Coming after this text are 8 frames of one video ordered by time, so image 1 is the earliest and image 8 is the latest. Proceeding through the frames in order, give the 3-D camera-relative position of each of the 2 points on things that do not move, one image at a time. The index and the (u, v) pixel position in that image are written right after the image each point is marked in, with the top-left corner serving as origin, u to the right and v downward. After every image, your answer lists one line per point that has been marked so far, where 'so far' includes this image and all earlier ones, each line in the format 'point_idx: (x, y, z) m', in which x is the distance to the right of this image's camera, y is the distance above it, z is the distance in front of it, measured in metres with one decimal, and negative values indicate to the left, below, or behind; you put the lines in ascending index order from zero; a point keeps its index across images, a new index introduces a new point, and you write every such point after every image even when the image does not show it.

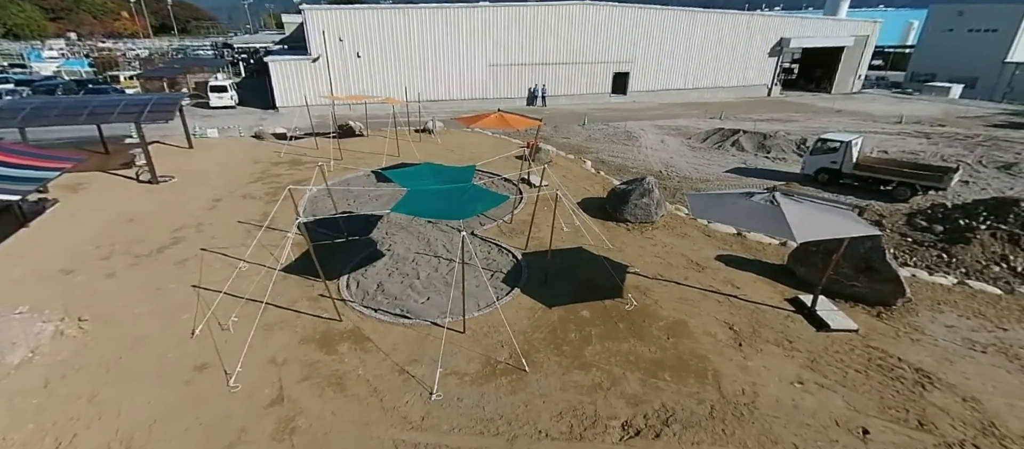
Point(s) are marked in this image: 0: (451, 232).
0: (-1.8, -0.2, +11.7) m
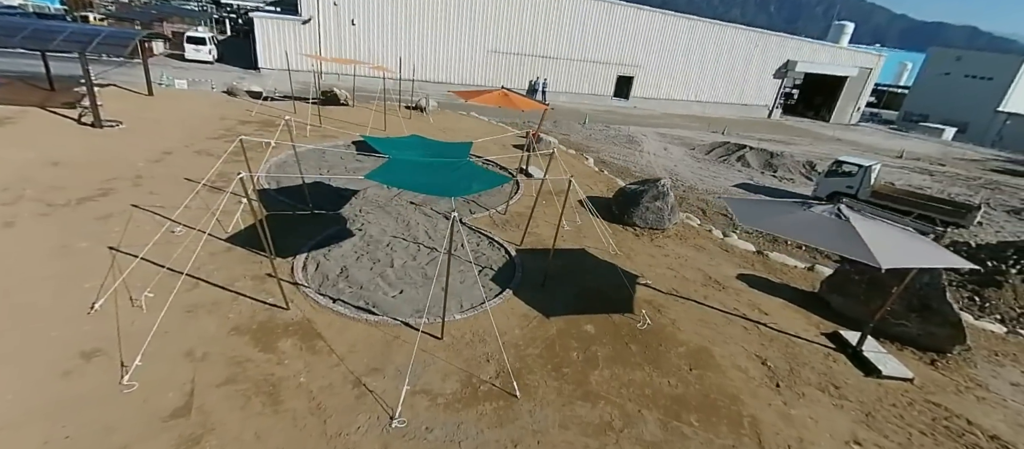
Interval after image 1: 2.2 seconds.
0: (-2.0, +0.2, +10.2) m
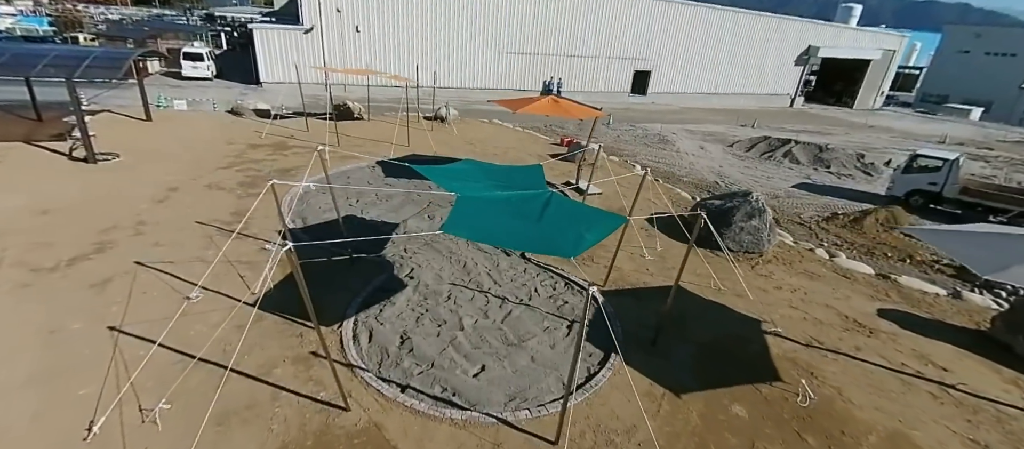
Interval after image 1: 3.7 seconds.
0: (-0.4, -0.6, +8.6) m
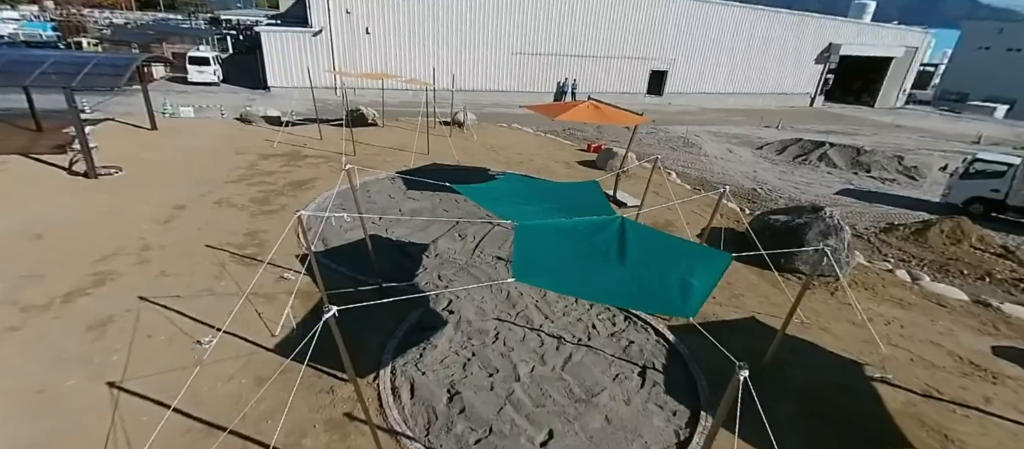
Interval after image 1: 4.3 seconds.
0: (+0.5, -1.0, +7.6) m
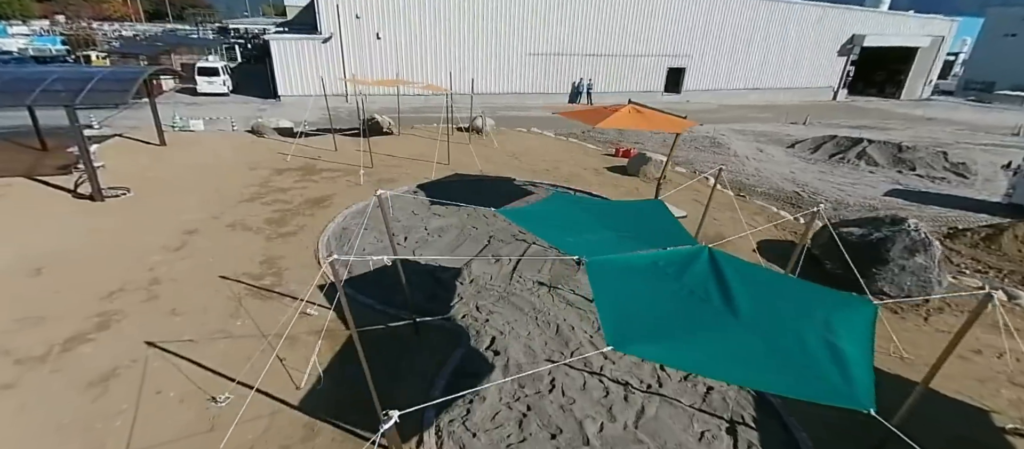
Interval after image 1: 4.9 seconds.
0: (+1.3, -1.4, +6.8) m
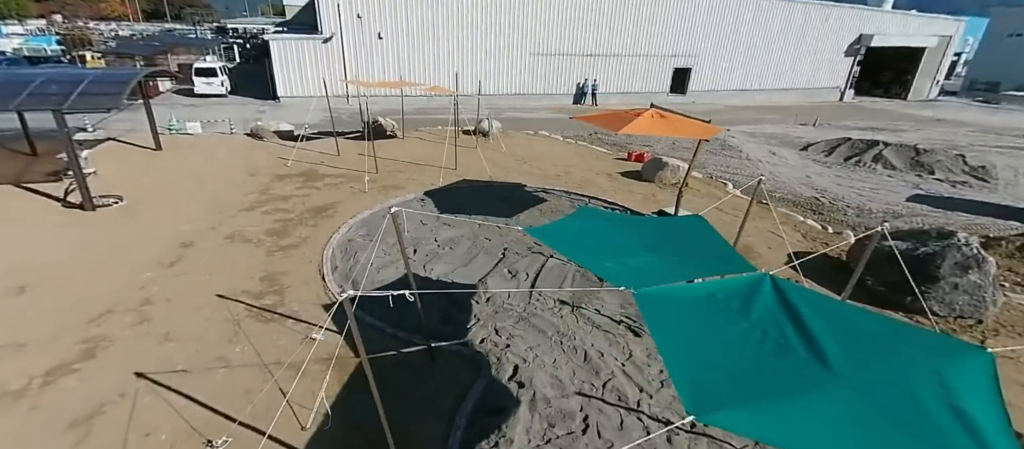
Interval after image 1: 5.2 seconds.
0: (+1.6, -1.7, +6.2) m
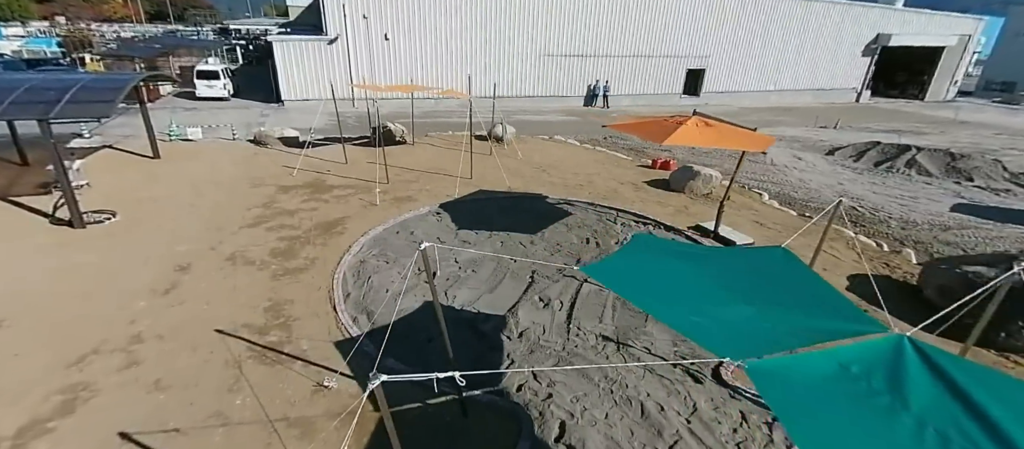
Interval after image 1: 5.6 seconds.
0: (+2.2, -2.1, +5.4) m
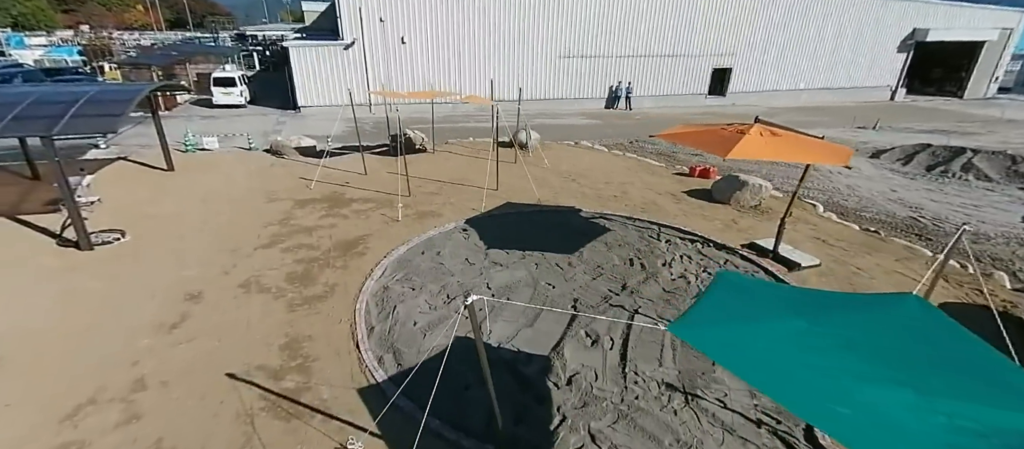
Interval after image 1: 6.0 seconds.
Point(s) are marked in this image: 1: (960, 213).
0: (+2.8, -2.4, +4.5) m
1: (+13.9, +0.3, +12.6) m
